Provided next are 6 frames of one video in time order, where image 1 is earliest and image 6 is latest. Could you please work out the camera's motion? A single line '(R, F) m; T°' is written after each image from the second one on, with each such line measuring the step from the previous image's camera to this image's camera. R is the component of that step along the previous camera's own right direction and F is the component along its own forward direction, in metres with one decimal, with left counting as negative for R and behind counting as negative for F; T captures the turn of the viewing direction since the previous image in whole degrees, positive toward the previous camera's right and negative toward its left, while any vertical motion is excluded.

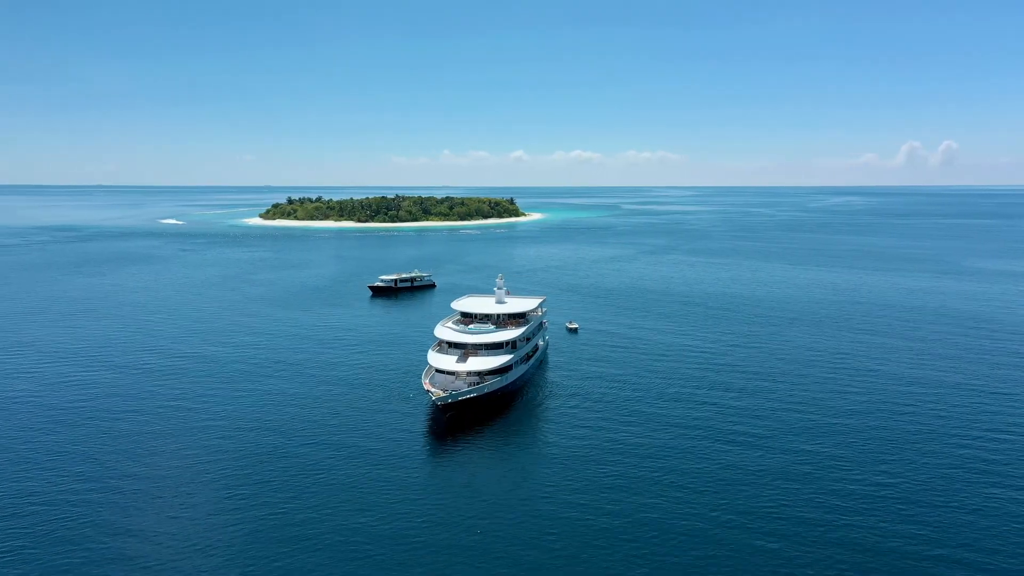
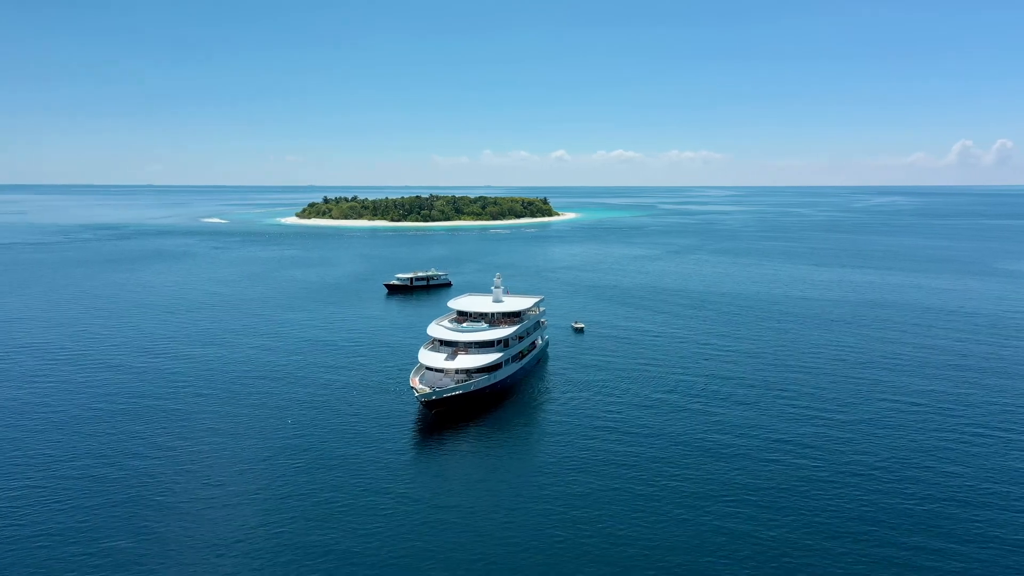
(+2.9, -0.7) m; -2°
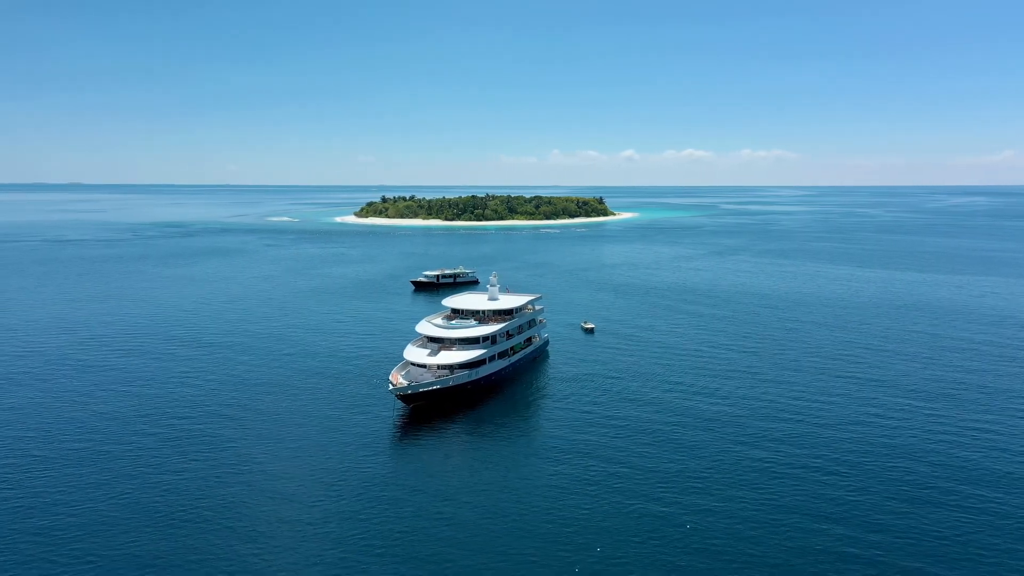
(+4.8, -0.7) m; -4°
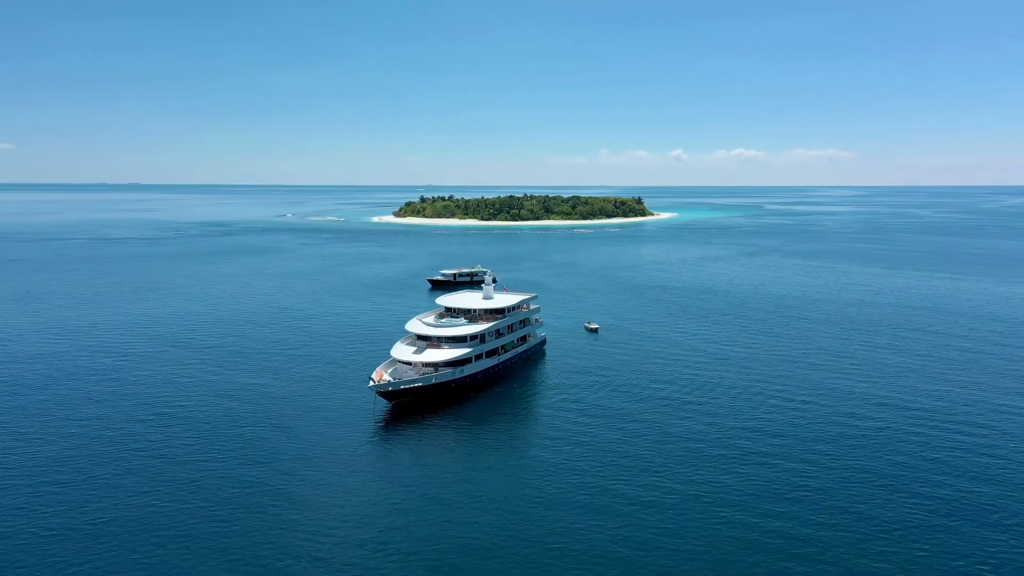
(+3.5, -0.5) m; -2°
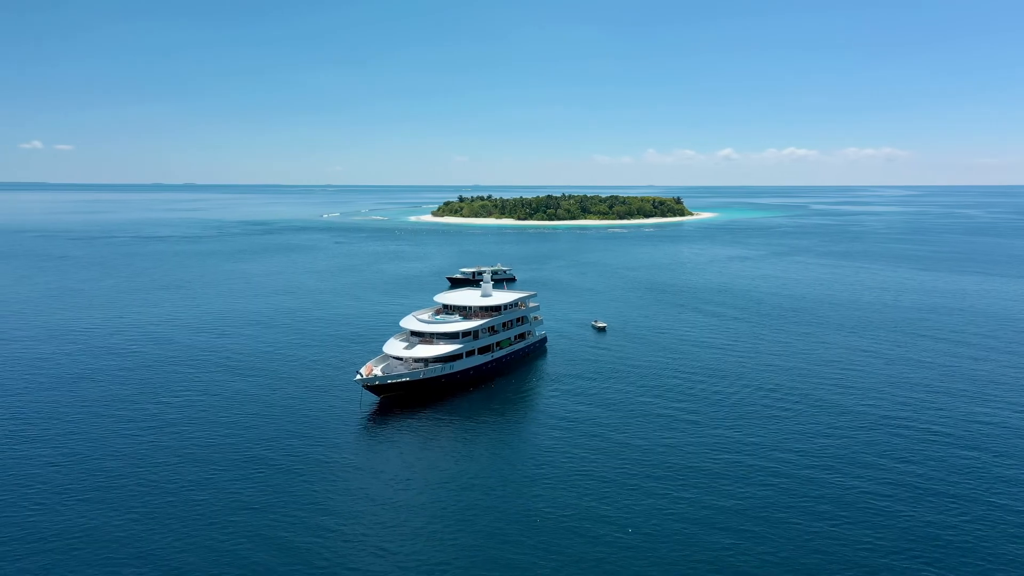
(+3.2, -0.2) m; -2°
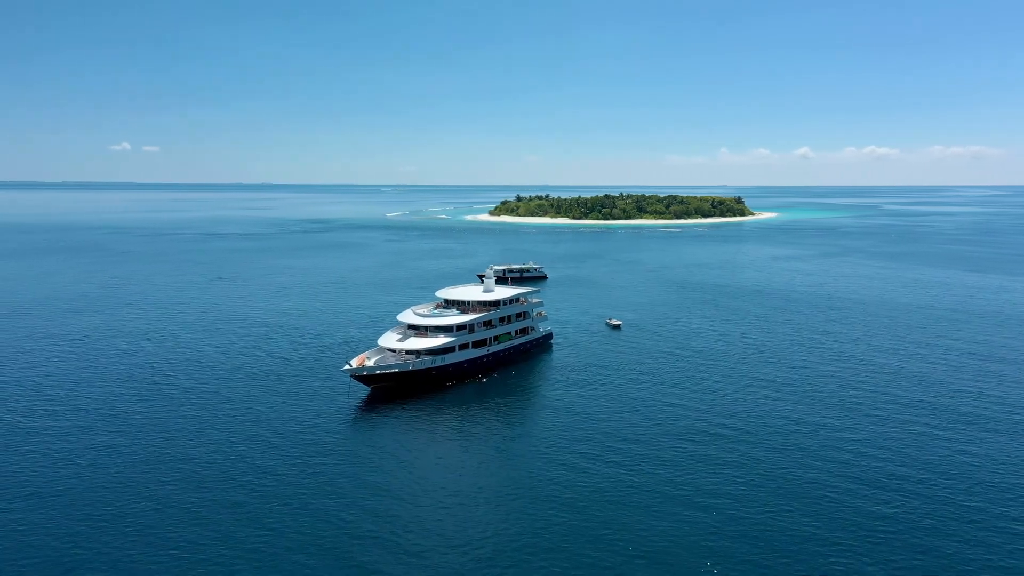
(+4.6, -0.6) m; -4°
